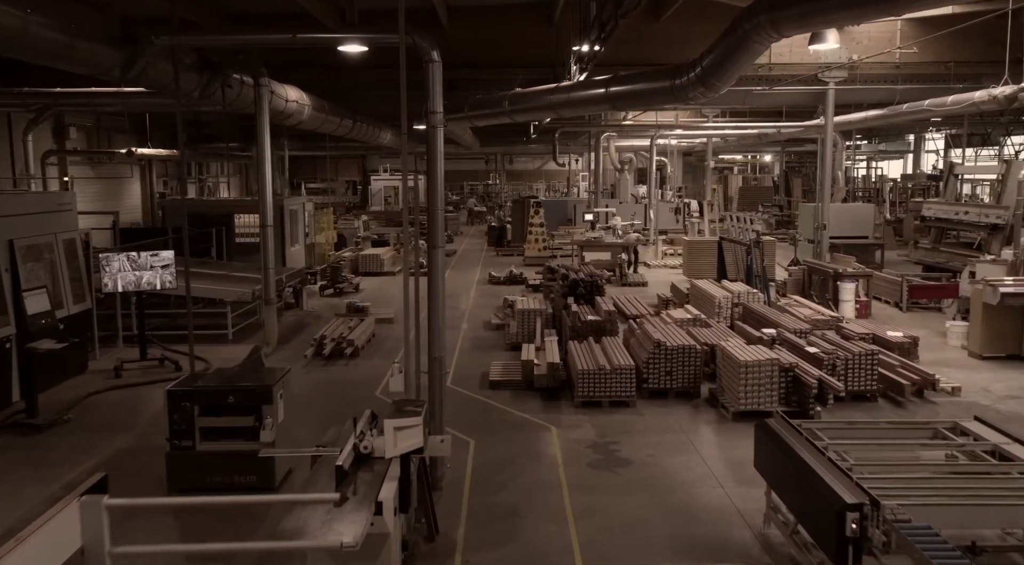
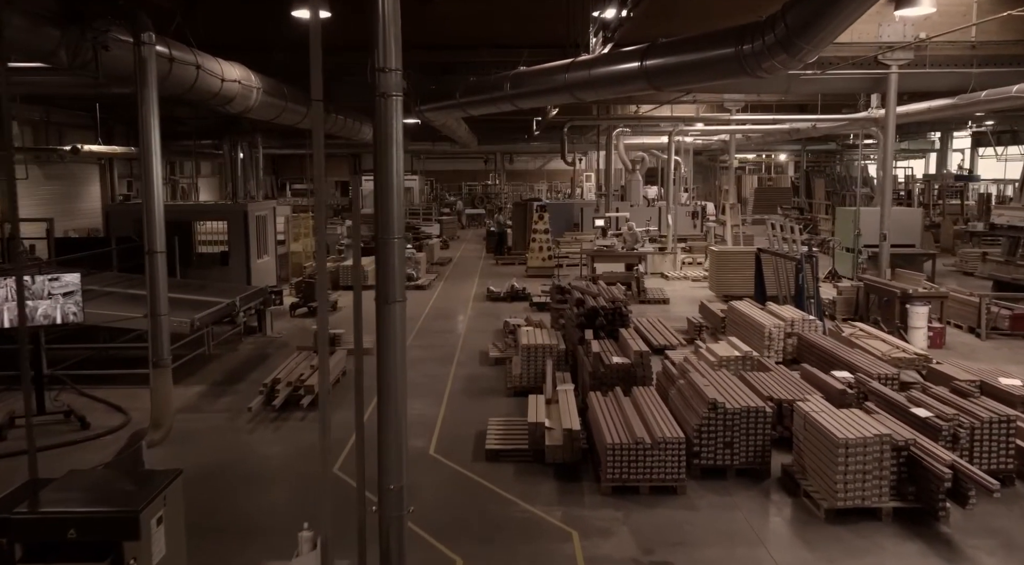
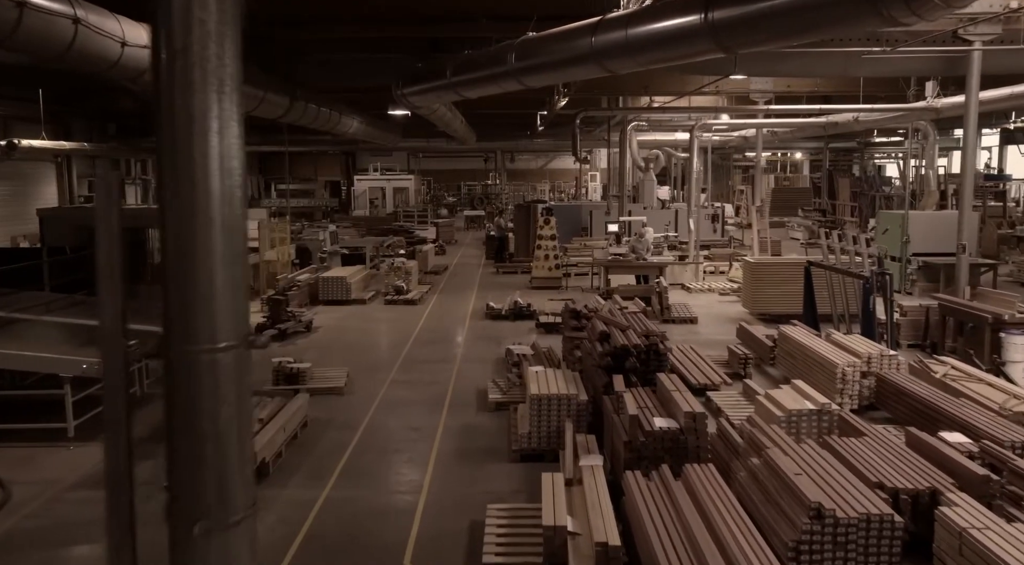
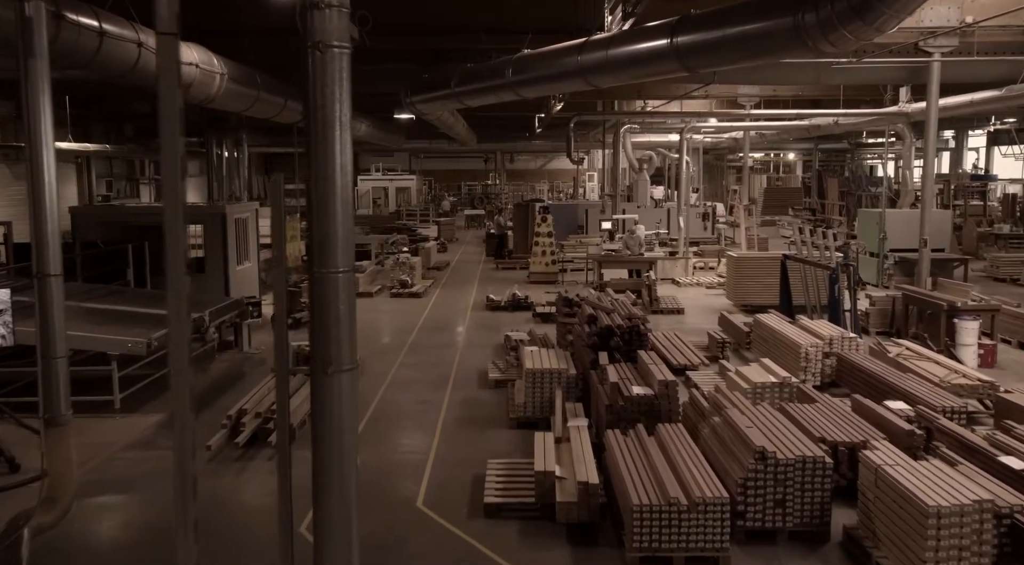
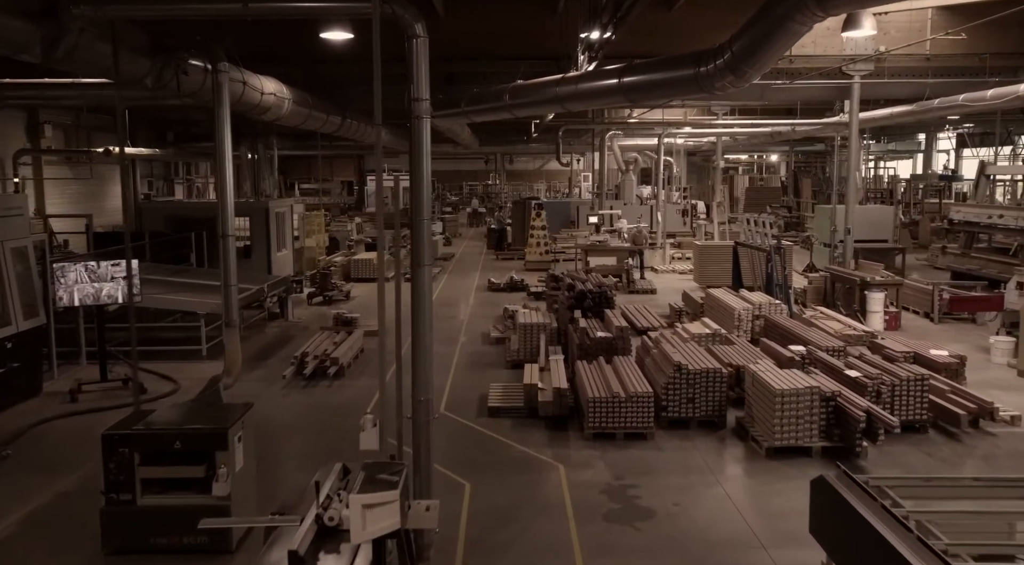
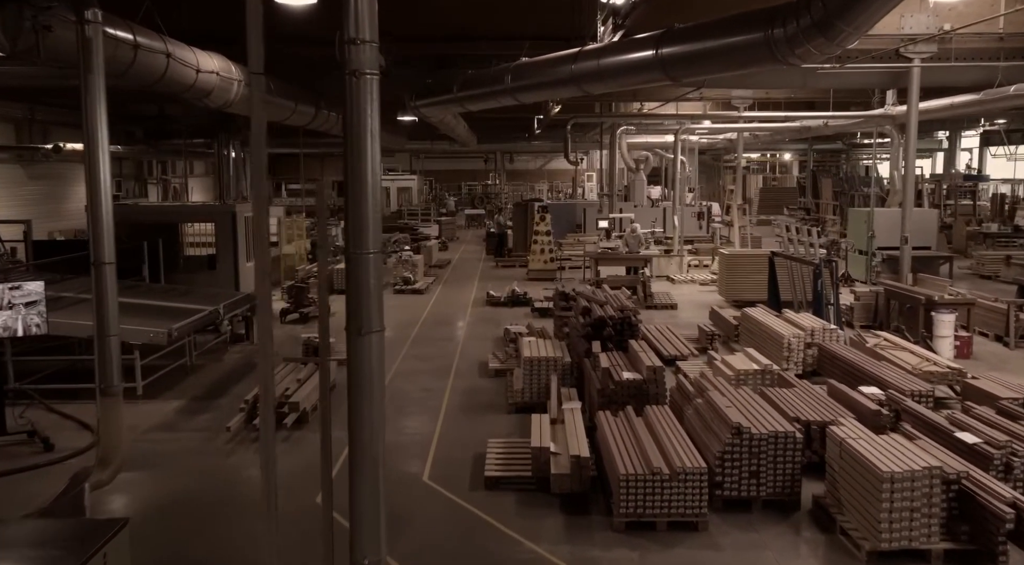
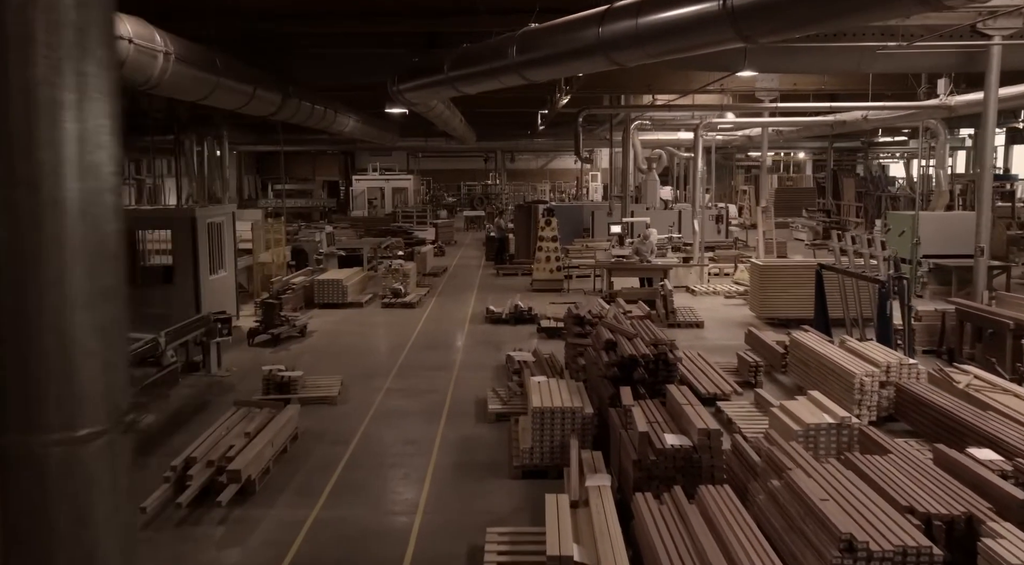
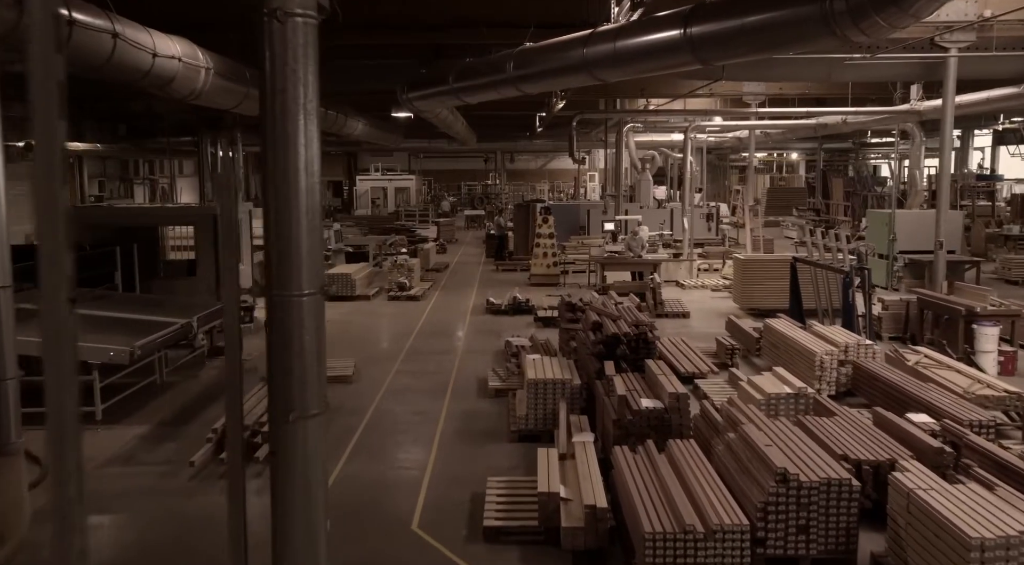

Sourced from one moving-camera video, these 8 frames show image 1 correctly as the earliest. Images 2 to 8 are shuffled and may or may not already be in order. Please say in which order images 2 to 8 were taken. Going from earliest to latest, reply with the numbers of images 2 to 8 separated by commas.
5, 2, 6, 4, 8, 3, 7
